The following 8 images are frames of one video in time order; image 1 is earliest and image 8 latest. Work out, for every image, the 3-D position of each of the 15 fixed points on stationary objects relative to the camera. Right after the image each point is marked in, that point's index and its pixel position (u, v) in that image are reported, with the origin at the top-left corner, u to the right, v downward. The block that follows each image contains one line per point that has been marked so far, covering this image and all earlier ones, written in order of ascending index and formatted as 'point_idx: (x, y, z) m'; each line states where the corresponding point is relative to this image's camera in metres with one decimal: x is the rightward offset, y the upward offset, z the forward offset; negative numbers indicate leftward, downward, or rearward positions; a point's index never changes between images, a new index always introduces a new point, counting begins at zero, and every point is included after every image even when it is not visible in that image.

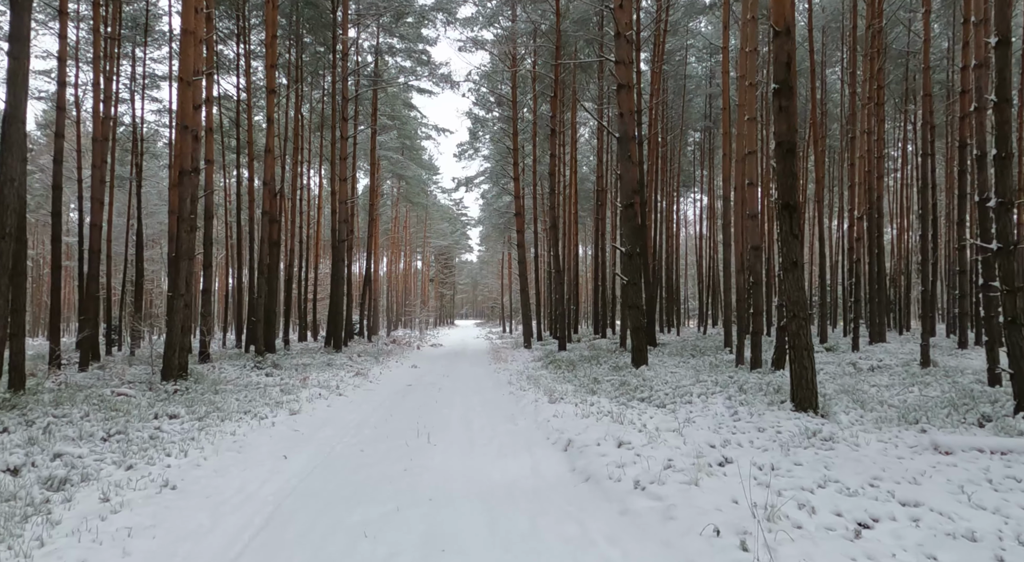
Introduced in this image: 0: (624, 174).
0: (+2.3, +2.2, +13.2) m
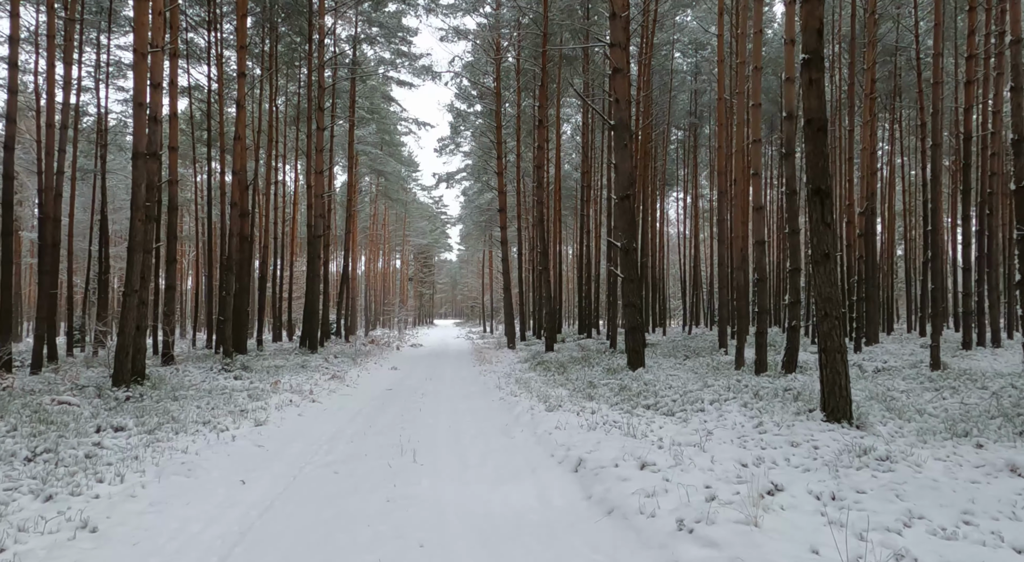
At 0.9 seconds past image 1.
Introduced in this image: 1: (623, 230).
0: (+2.1, +2.3, +12.4) m
1: (+2.2, +1.0, +12.4) m
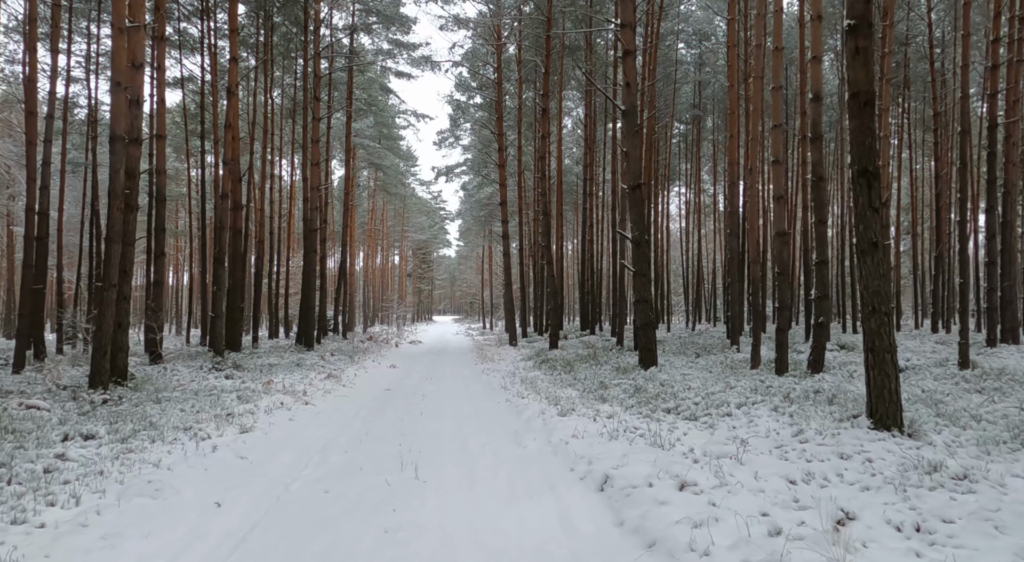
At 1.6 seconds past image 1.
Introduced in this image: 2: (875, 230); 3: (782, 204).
0: (+2.2, +2.4, +11.8) m
1: (+2.2, +1.1, +11.7) m
2: (+3.2, +0.5, +5.6) m
3: (+4.5, +1.3, +10.6) m
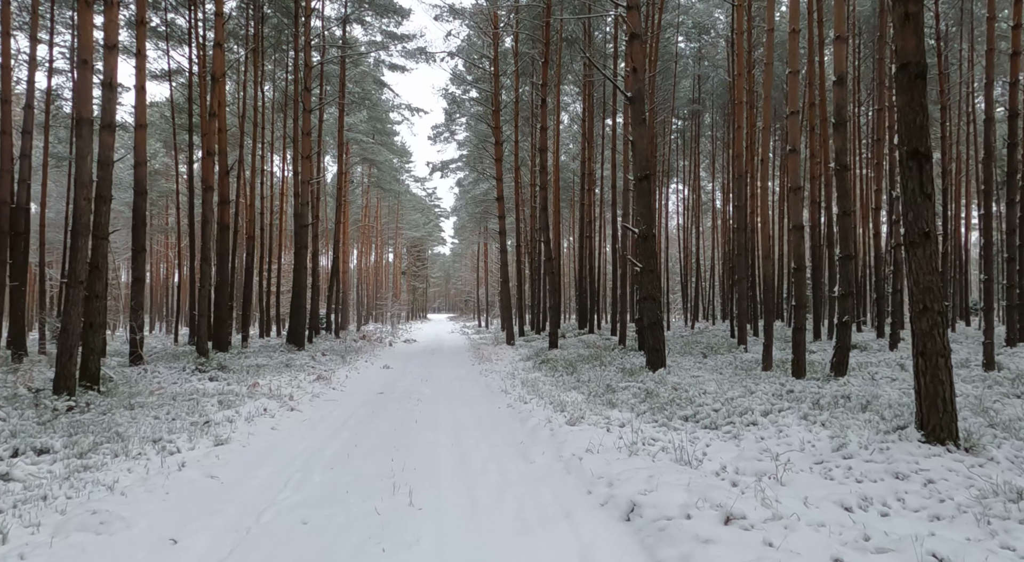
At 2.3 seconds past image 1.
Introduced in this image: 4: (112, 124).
0: (+2.2, +2.4, +11.2) m
1: (+2.2, +1.2, +11.1) m
2: (+3.3, +0.5, +5.0) m
3: (+4.5, +1.3, +10.0) m
4: (-5.8, +2.3, +9.2) m
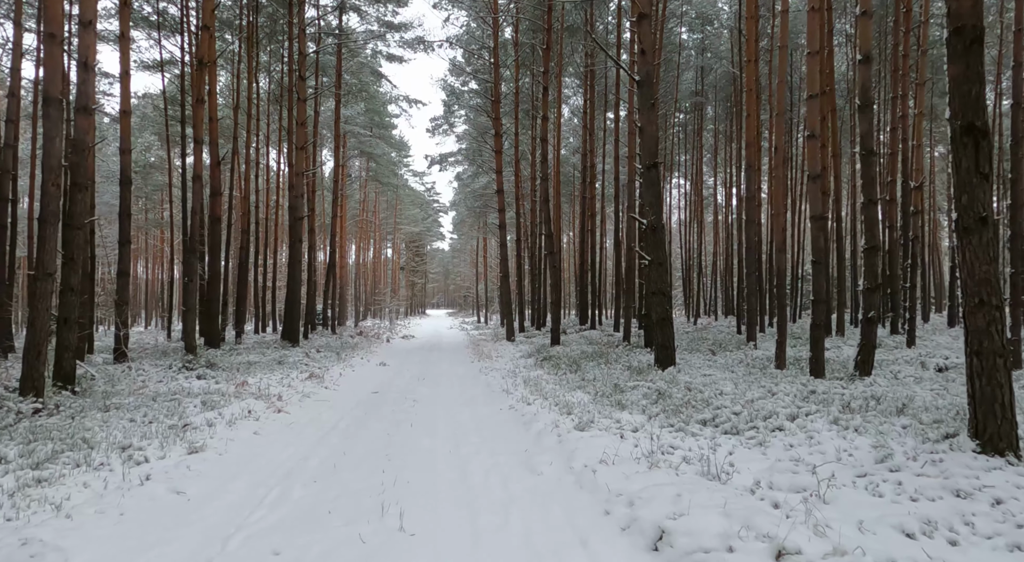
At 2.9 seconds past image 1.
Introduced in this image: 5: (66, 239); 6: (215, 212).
0: (+2.2, +2.5, +10.6) m
1: (+2.3, +1.3, +10.6) m
2: (+3.3, +0.6, +4.4) m
3: (+4.5, +1.4, +9.5) m
4: (-5.7, +2.3, +8.6) m
5: (-6.0, +0.6, +8.6) m
6: (-8.0, +1.9, +17.1) m
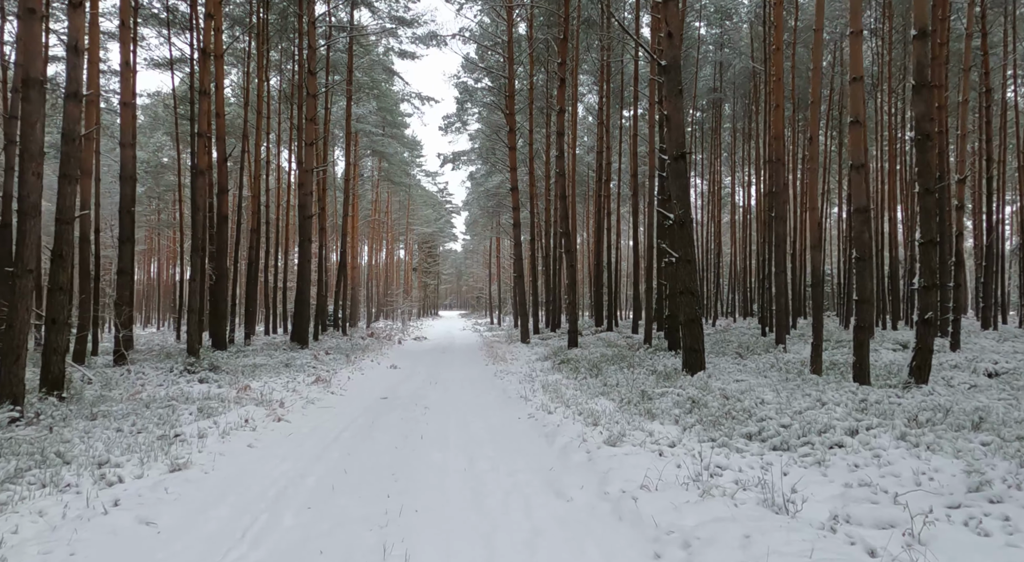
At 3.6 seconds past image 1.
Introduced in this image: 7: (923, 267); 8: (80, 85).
0: (+2.5, +2.6, +9.9) m
1: (+2.5, +1.3, +9.9) m
2: (+3.4, +0.6, +3.7) m
3: (+4.8, +1.5, +8.7) m
4: (-5.5, +2.4, +8.1) m
5: (-5.8, +0.6, +8.0) m
6: (-7.6, +1.9, +16.6) m
7: (+4.7, +0.2, +7.3) m
8: (-5.5, +2.5, +8.2) m
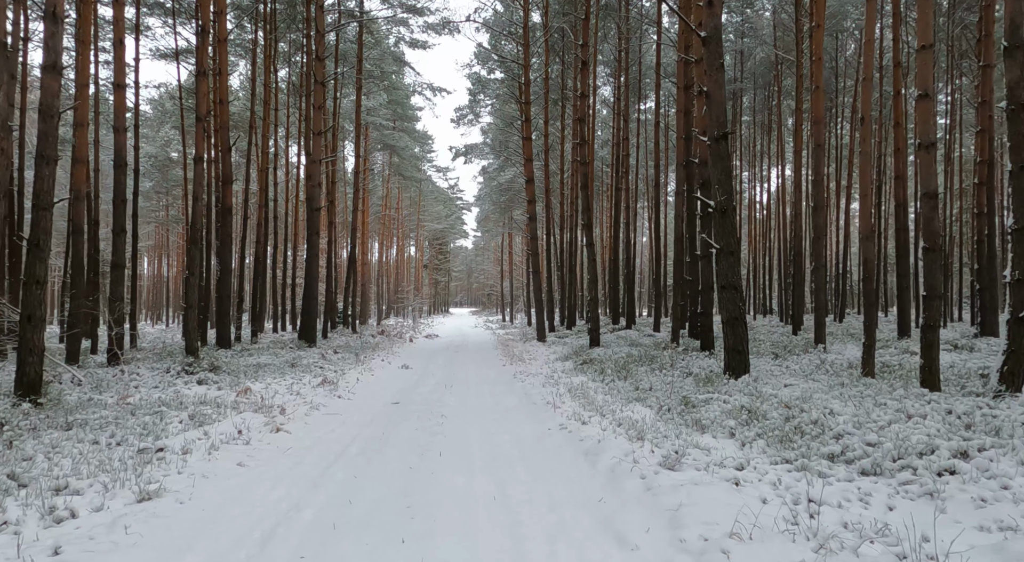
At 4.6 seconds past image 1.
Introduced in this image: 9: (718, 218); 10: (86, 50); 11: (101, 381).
0: (+2.8, +2.6, +9.0) m
1: (+2.9, +1.4, +8.9) m
2: (+3.7, +0.7, +2.8) m
3: (+5.1, +1.5, +7.8) m
4: (-5.2, +2.5, +7.3) m
5: (-5.5, +0.7, +7.2) m
6: (-7.2, +2.0, +15.9) m
7: (+5.0, +0.2, +6.3) m
8: (-5.2, +2.6, +7.3) m
9: (+2.9, +0.9, +9.0) m
10: (-8.3, +4.4, +12.4) m
11: (-6.5, -1.5, +10.1) m
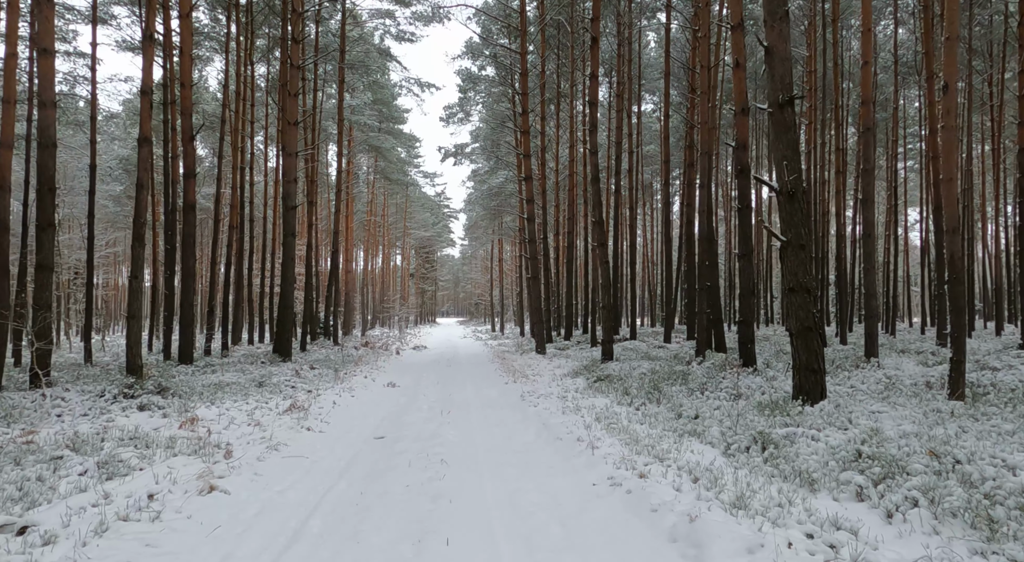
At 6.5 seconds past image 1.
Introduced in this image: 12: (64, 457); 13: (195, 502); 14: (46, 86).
0: (+3.0, +2.6, +7.2) m
1: (+3.0, +1.4, +7.2) m
2: (+4.0, +0.7, +1.1) m
3: (+5.3, +1.6, +6.1) m
4: (-5.0, +2.5, +5.4) m
5: (-5.3, +0.7, +5.3) m
6: (-7.2, +1.8, +13.9) m
7: (+5.2, +0.3, +4.6) m
8: (-5.0, +2.6, +5.4) m
9: (+3.1, +0.9, +7.2) m
10: (-8.2, +4.4, +10.5) m
11: (-6.4, -1.6, +8.1) m
12: (-3.7, -1.5, +5.4) m
13: (-2.1, -1.5, +4.0) m
14: (-6.8, +2.9, +9.4) m
